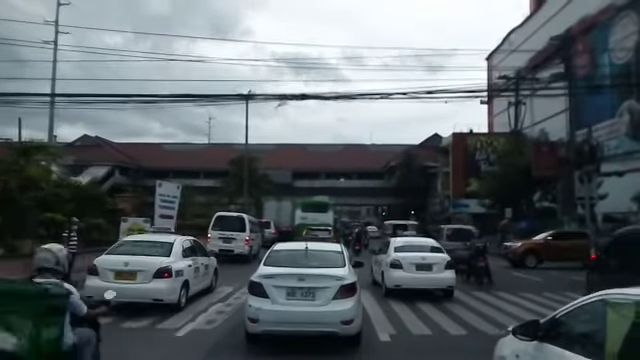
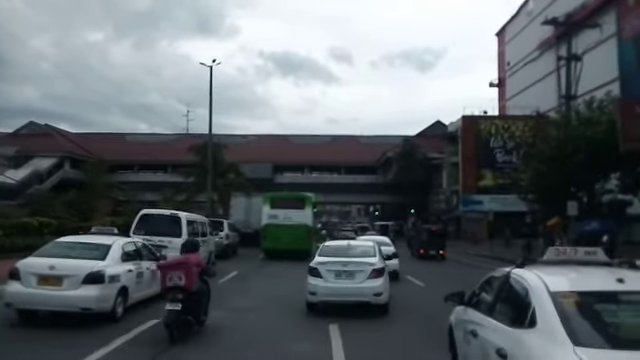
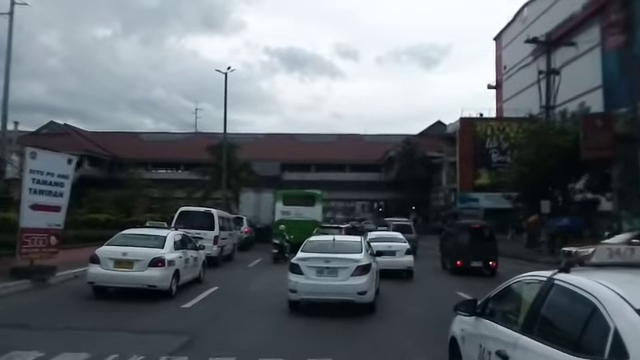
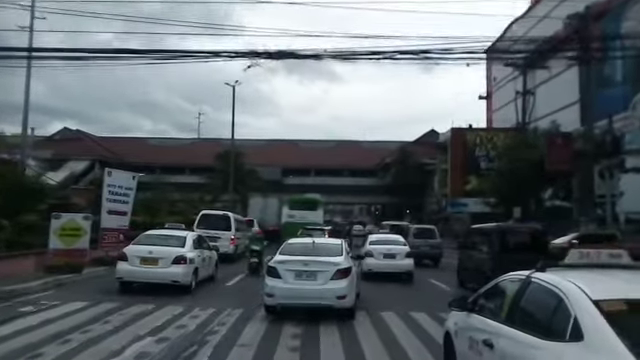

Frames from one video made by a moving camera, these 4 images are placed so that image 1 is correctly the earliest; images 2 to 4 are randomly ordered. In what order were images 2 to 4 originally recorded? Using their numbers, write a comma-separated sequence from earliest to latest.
4, 3, 2
